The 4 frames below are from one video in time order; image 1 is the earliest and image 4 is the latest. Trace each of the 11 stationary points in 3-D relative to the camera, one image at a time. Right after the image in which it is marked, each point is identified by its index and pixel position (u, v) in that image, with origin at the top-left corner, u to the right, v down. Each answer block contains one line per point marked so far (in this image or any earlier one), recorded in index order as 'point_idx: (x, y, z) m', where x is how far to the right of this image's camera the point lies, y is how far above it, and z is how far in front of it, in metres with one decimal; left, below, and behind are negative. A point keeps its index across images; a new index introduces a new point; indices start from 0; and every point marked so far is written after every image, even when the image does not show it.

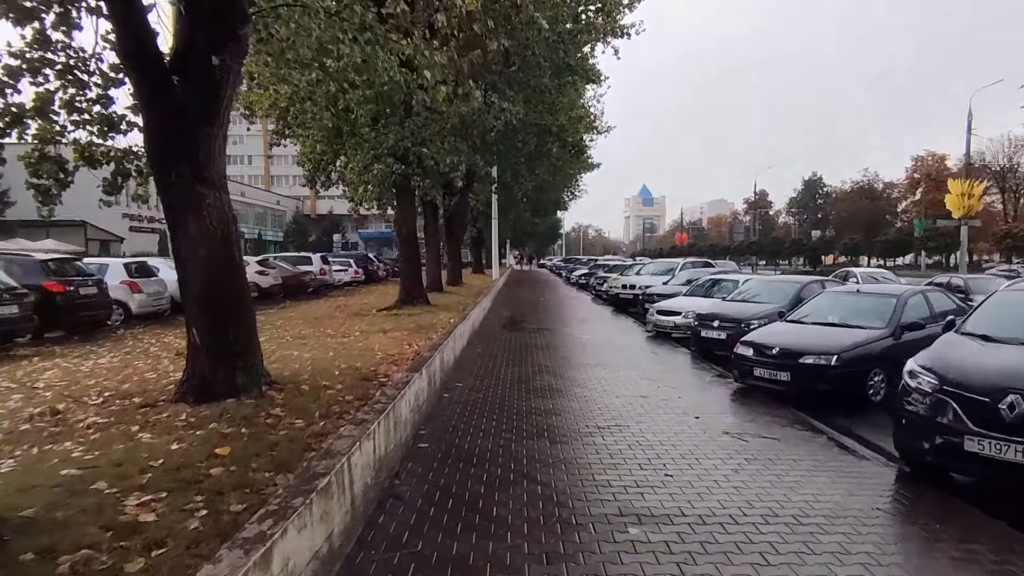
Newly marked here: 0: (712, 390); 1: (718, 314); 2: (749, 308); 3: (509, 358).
0: (+2.8, -1.4, +9.8) m
1: (+3.9, -0.5, +13.0) m
2: (+4.6, -0.4, +13.2) m
3: (0.0, -1.3, +12.3) m
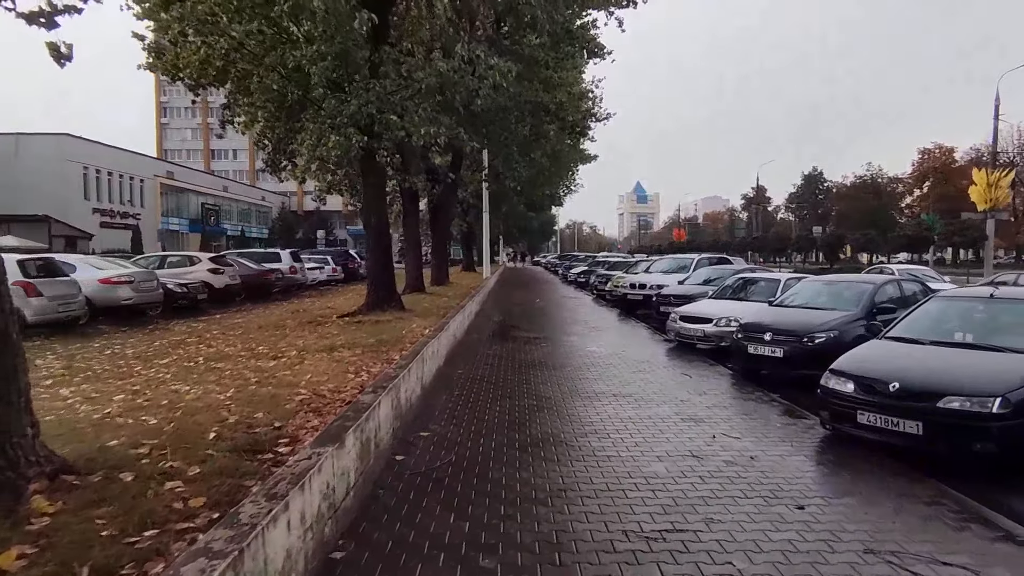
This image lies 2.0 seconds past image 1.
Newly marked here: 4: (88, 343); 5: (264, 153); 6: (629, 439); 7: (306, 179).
0: (+2.7, -1.5, +6.7) m
1: (+3.8, -0.5, +10.0) m
2: (+4.4, -0.4, +10.1) m
3: (-0.2, -1.3, +9.2) m
4: (-7.2, -0.9, +11.5) m
5: (-6.5, +3.6, +18.1) m
6: (+1.1, -1.5, +6.6) m
7: (-5.3, +2.8, +17.4) m
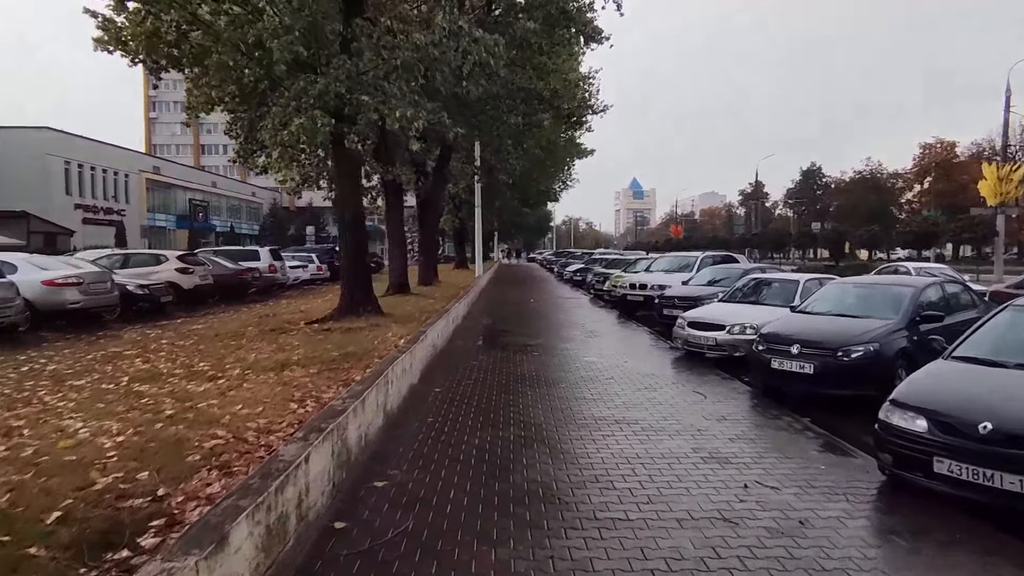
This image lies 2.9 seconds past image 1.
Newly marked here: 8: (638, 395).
0: (+2.6, -1.6, +5.3) m
1: (+3.6, -0.6, +8.6) m
2: (+4.2, -0.5, +8.8) m
3: (-0.4, -1.4, +7.8) m
4: (-7.3, -1.0, +10.1) m
5: (-6.8, +3.5, +16.6) m
6: (+1.0, -1.5, +5.2) m
7: (-5.5, +2.8, +16.0) m
8: (+1.6, -1.4, +8.9) m
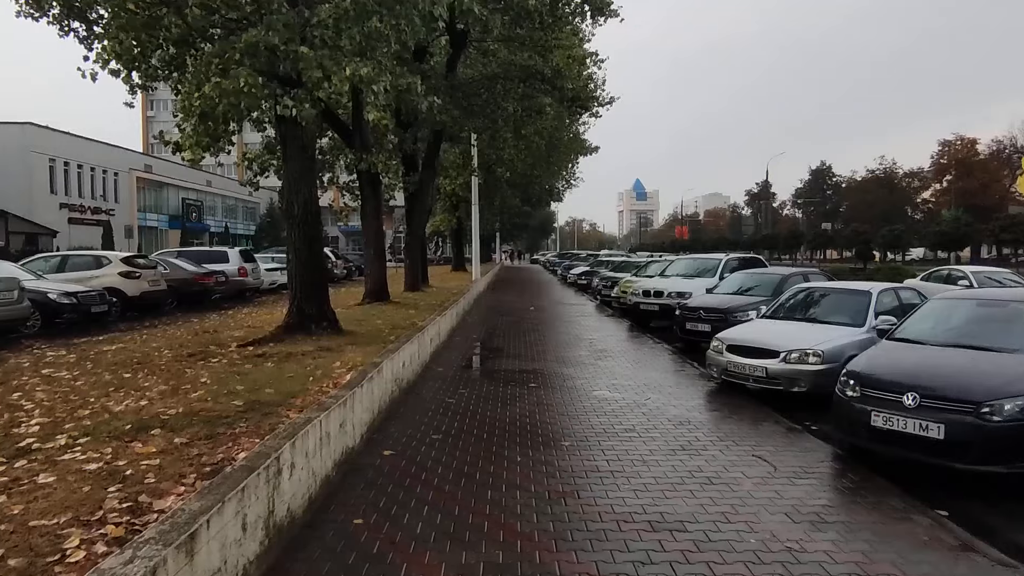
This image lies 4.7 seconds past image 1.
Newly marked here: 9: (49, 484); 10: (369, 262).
0: (+2.4, -1.7, +2.6) m
1: (+3.5, -0.8, +5.9) m
2: (+4.1, -0.6, +6.0) m
3: (-0.5, -1.6, +5.1) m
4: (-7.5, -1.2, +7.4) m
5: (-6.9, +3.4, +13.9) m
6: (+0.8, -1.7, +2.5) m
7: (-5.6, +2.6, +13.3) m
8: (+1.5, -1.5, +6.2) m
9: (-2.7, -1.2, +4.1) m
10: (-3.6, +0.7, +17.2) m
